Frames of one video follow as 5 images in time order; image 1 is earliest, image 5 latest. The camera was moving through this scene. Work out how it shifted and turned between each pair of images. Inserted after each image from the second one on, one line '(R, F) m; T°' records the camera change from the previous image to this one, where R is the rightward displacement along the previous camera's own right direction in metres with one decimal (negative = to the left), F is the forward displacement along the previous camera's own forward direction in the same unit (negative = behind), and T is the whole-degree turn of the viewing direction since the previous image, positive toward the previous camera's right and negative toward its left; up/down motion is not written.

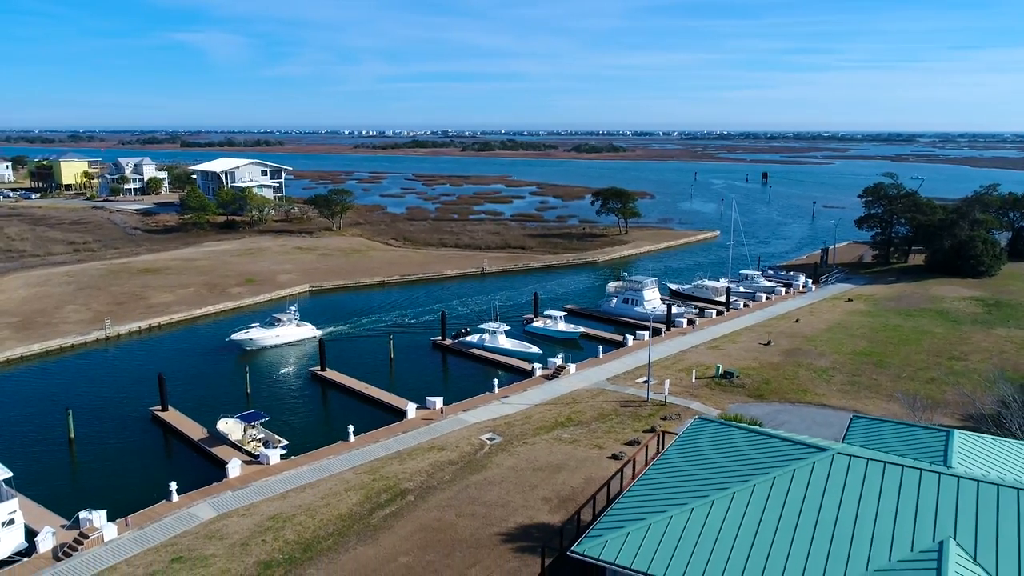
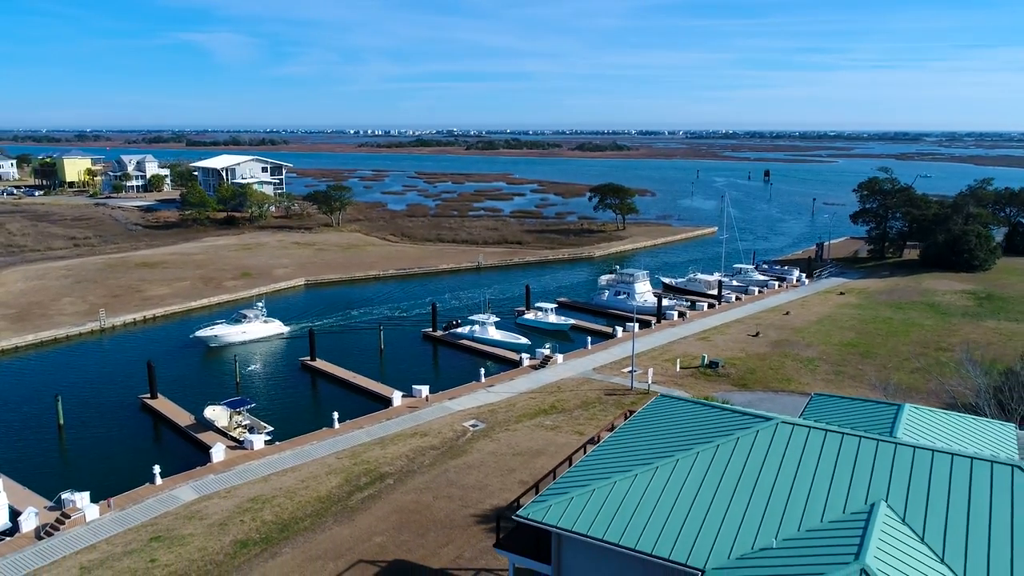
(+0.9, -0.3) m; 0°
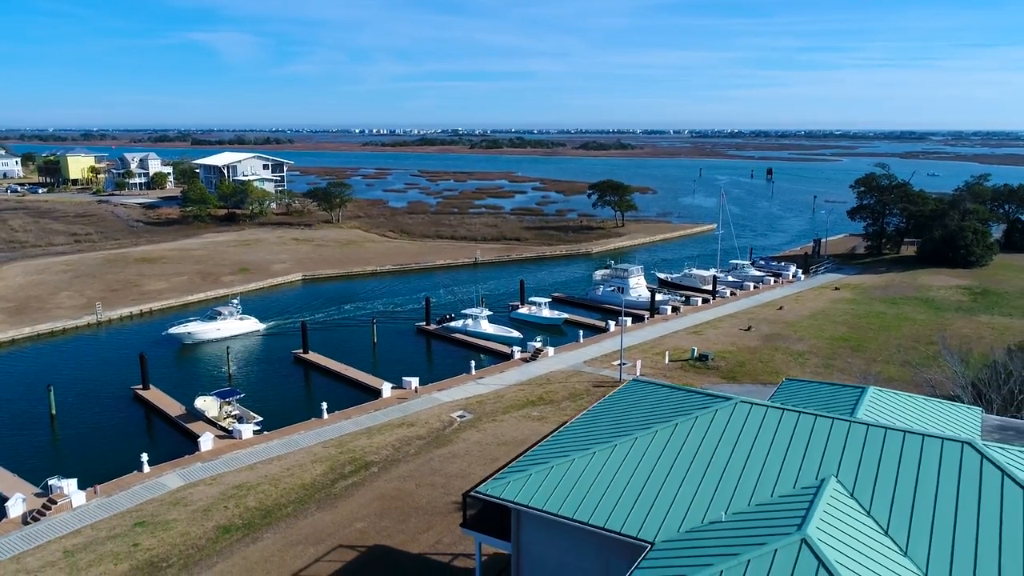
(+0.7, -0.2) m; 0°
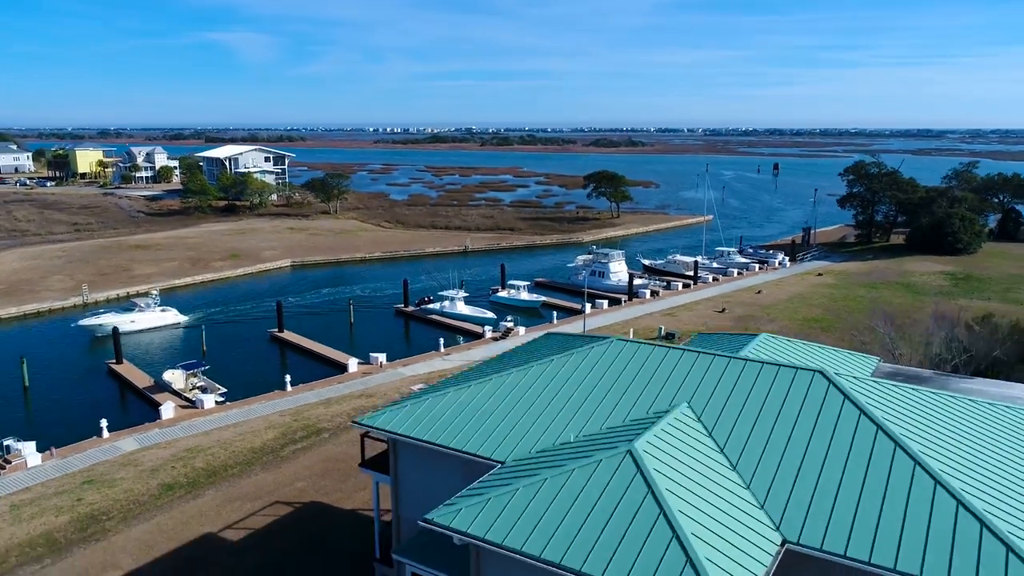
(+2.1, -0.3) m; -1°
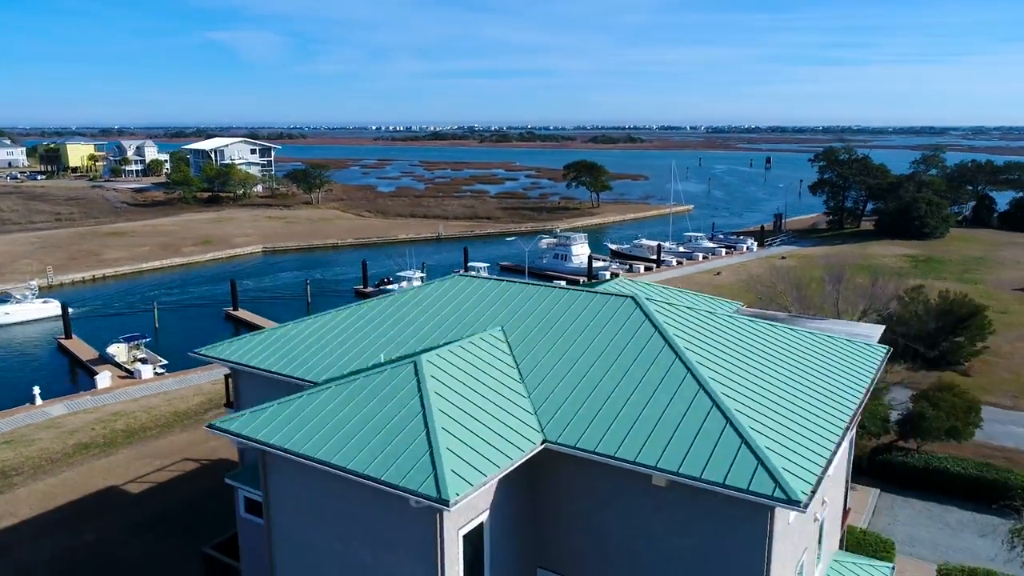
(+2.7, -0.3) m; 0°
